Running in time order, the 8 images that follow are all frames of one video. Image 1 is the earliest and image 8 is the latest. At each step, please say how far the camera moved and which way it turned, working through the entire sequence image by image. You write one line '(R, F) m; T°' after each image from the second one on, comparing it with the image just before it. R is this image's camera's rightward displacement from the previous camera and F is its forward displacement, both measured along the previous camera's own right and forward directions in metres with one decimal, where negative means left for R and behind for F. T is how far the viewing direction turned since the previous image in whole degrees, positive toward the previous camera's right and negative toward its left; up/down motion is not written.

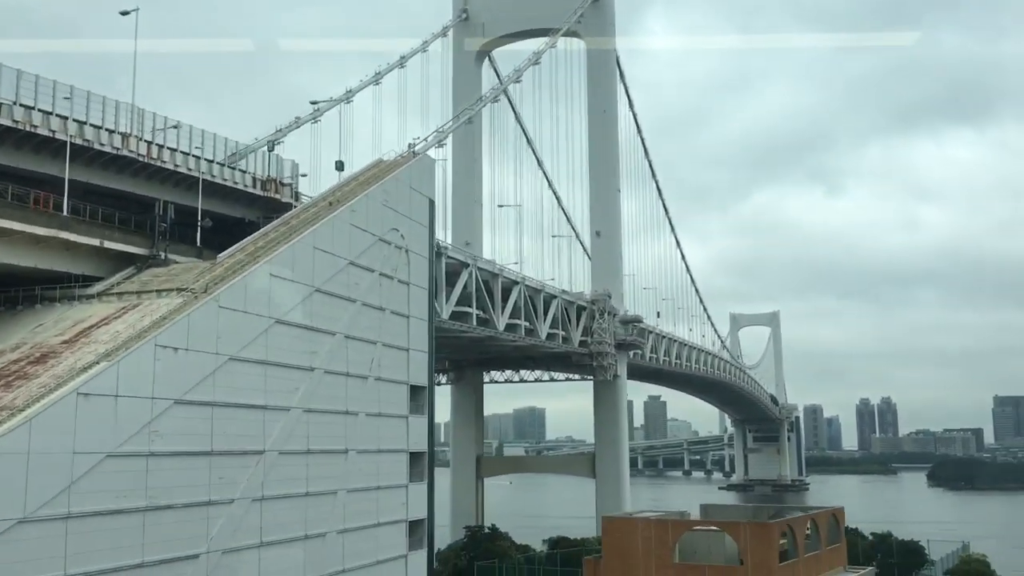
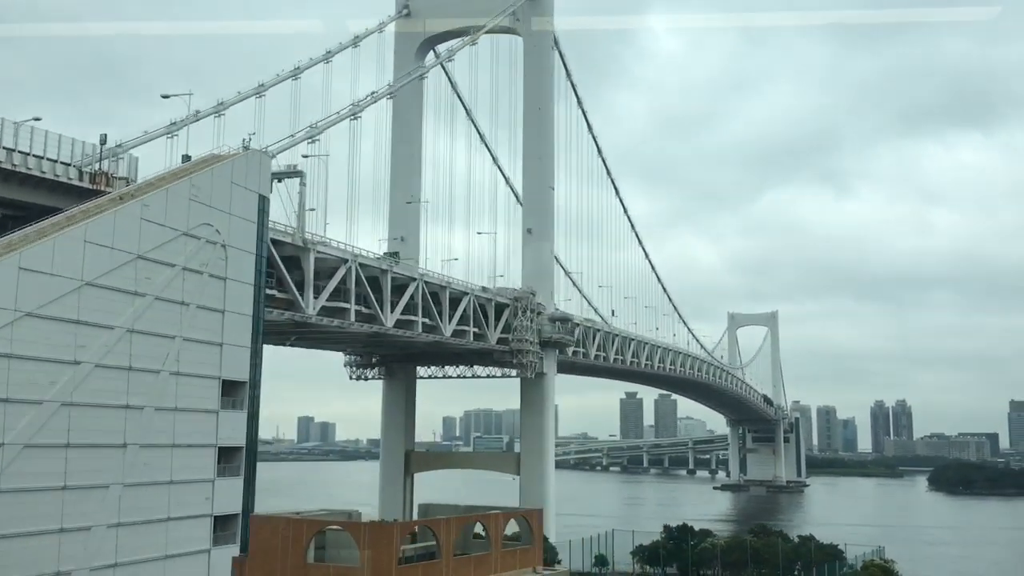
(+2.0, +0.1) m; -1°
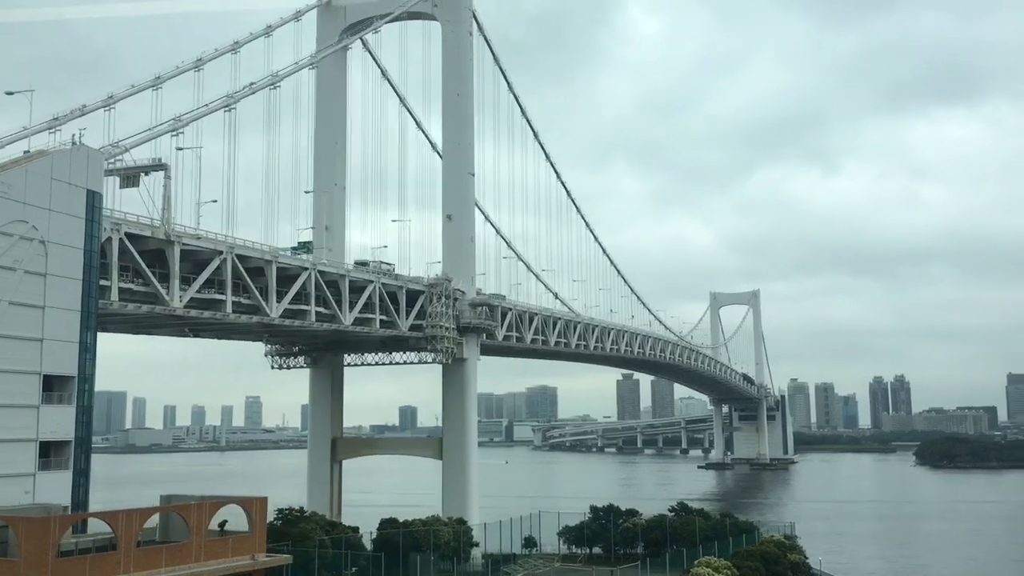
(+1.8, -0.1) m; 0°
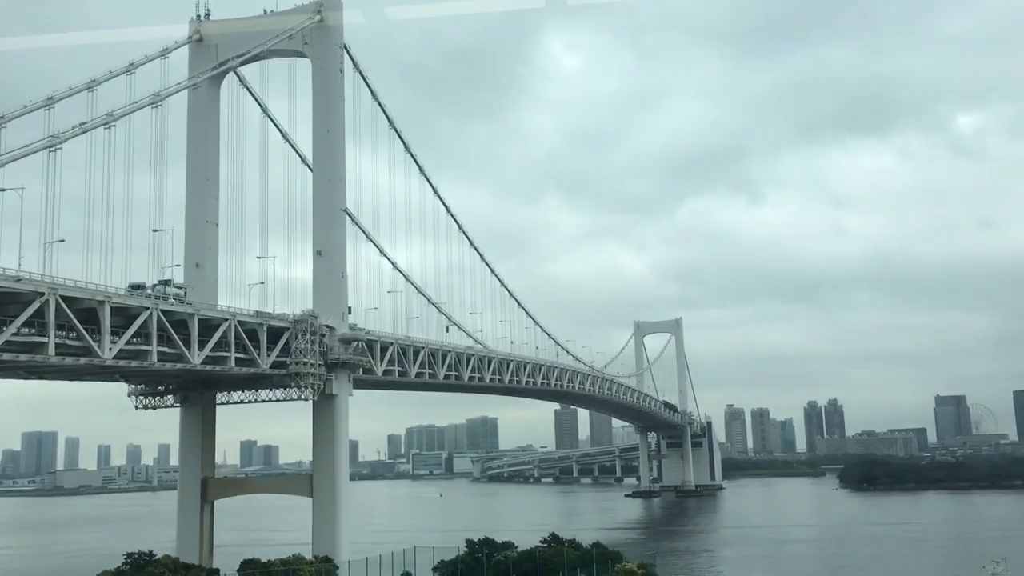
(+1.6, -0.2) m; +3°
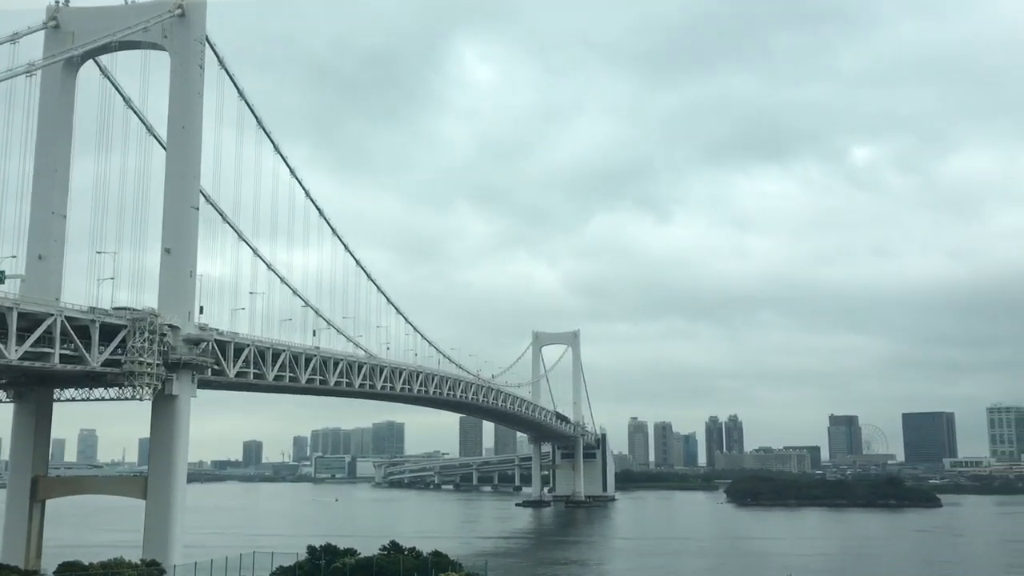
(+1.4, -0.2) m; +5°
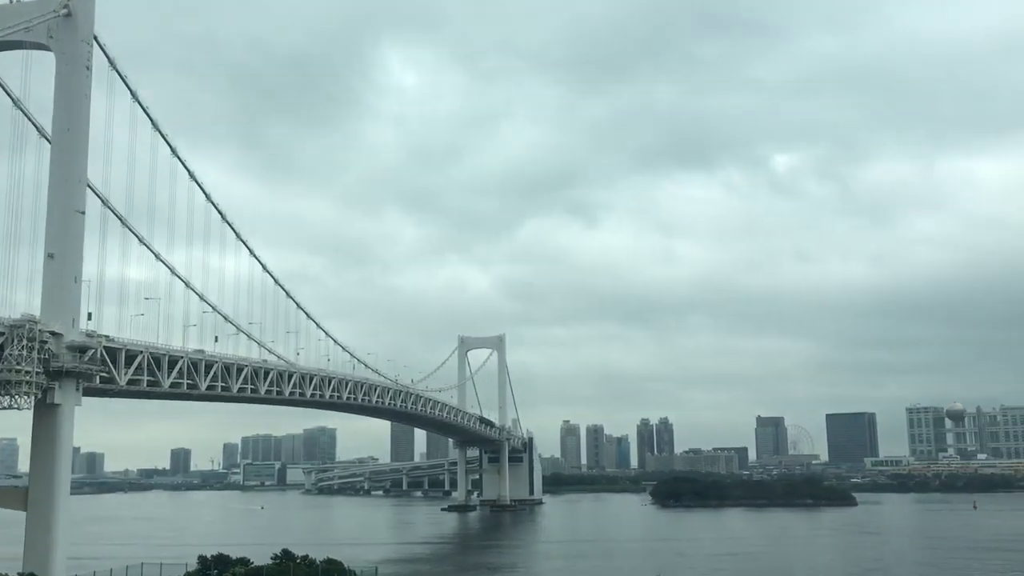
(+0.9, -0.1) m; +4°
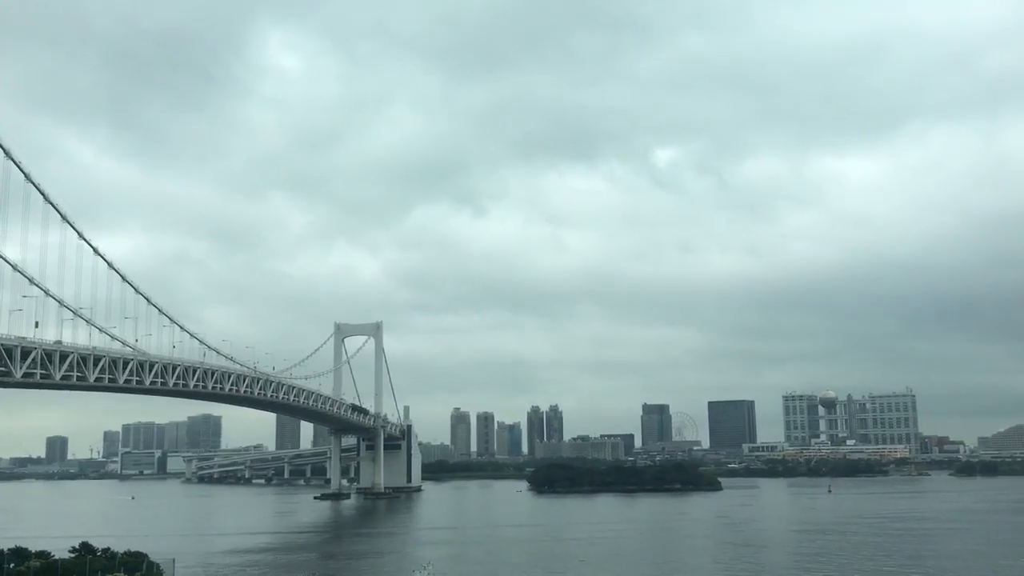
(+1.8, -0.1) m; +6°
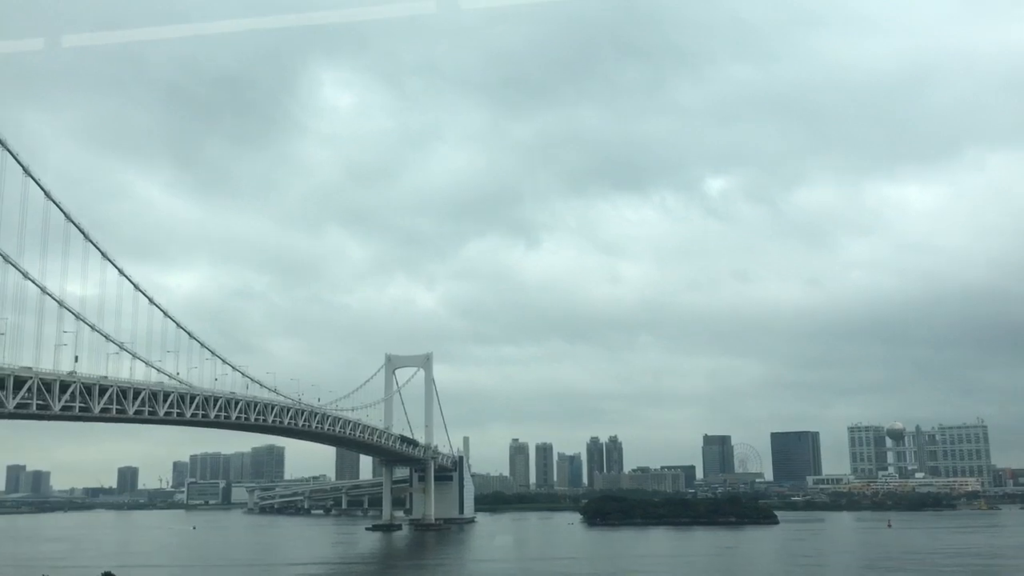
(+1.1, -0.2) m; -4°
